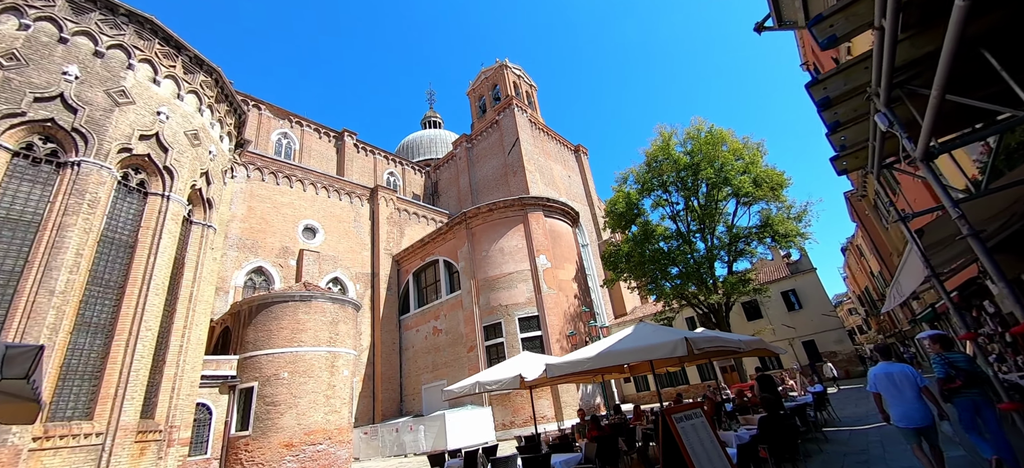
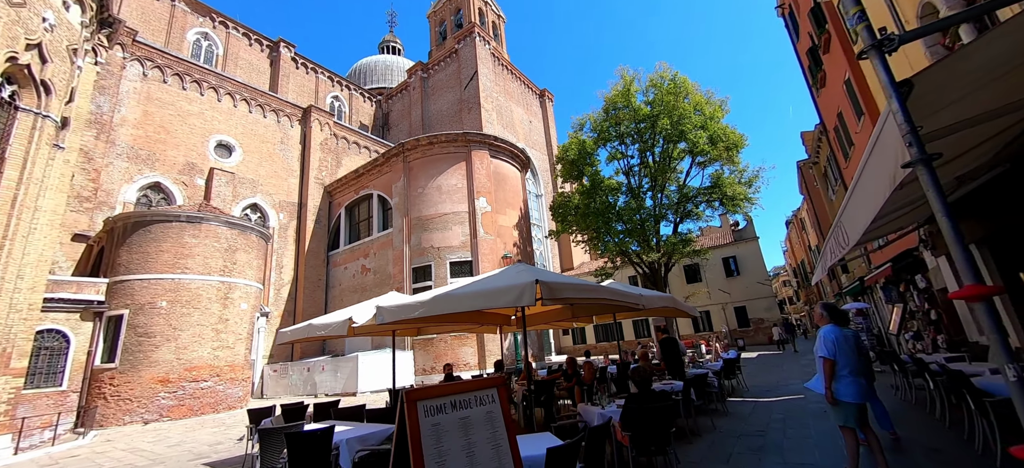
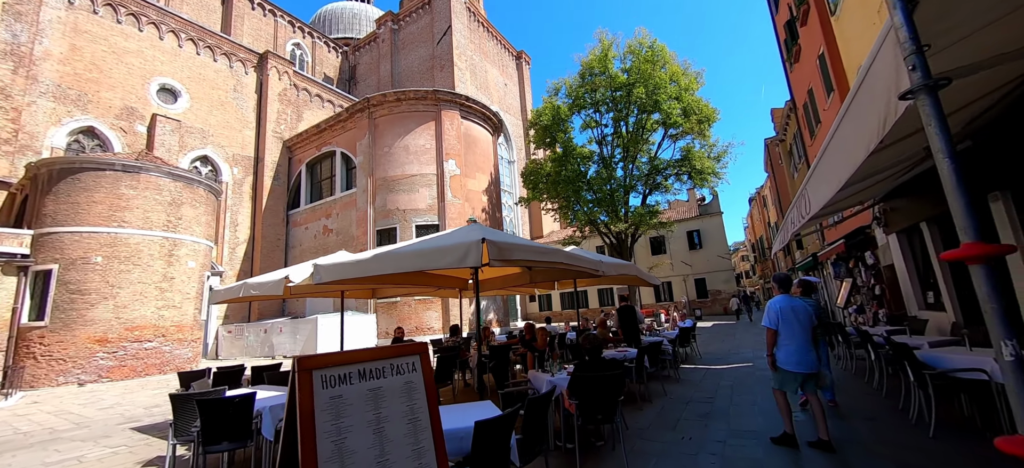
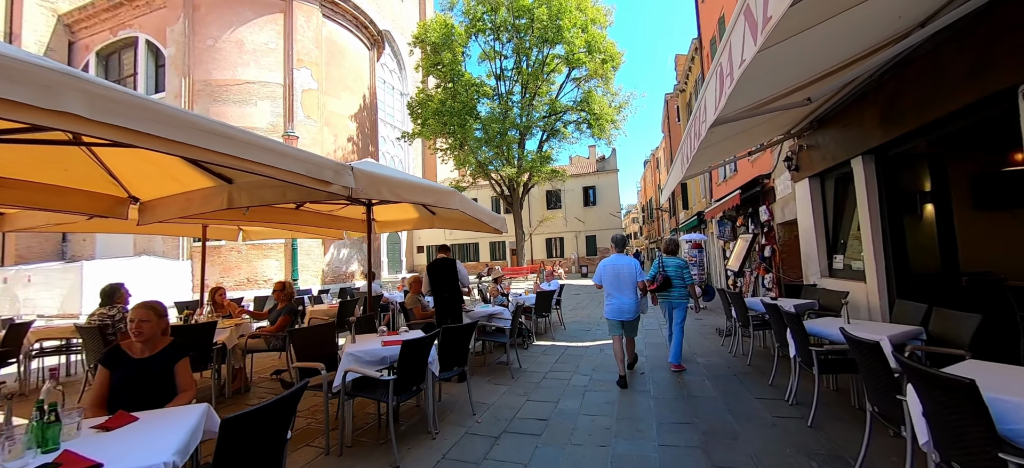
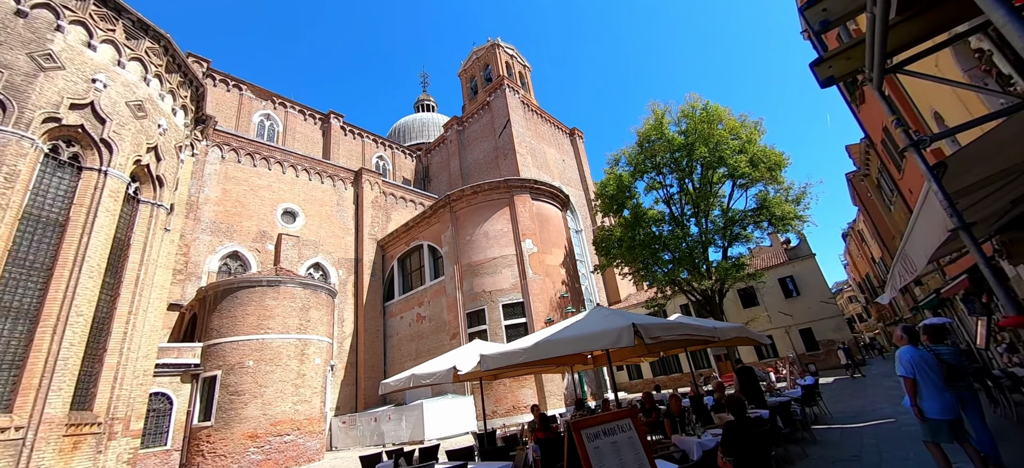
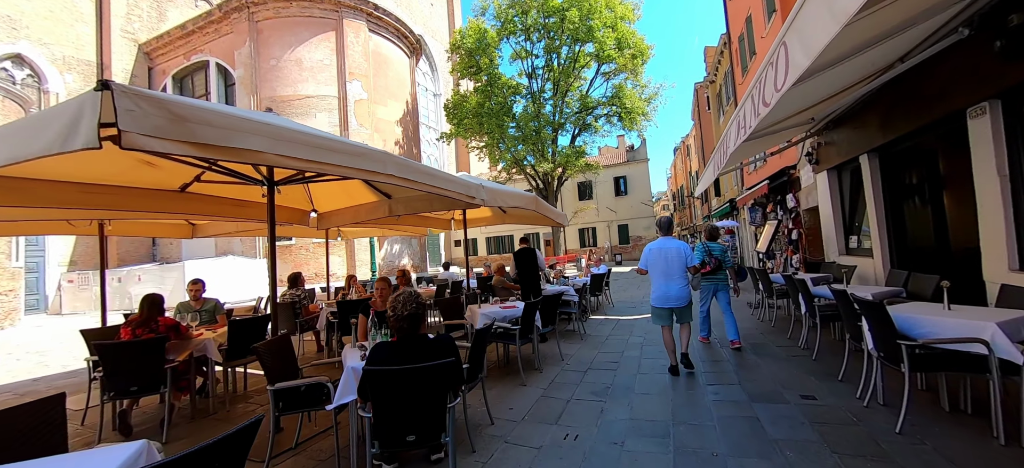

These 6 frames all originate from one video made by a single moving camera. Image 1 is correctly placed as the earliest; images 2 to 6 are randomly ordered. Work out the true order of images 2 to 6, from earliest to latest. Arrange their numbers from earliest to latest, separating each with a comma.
5, 2, 3, 6, 4
